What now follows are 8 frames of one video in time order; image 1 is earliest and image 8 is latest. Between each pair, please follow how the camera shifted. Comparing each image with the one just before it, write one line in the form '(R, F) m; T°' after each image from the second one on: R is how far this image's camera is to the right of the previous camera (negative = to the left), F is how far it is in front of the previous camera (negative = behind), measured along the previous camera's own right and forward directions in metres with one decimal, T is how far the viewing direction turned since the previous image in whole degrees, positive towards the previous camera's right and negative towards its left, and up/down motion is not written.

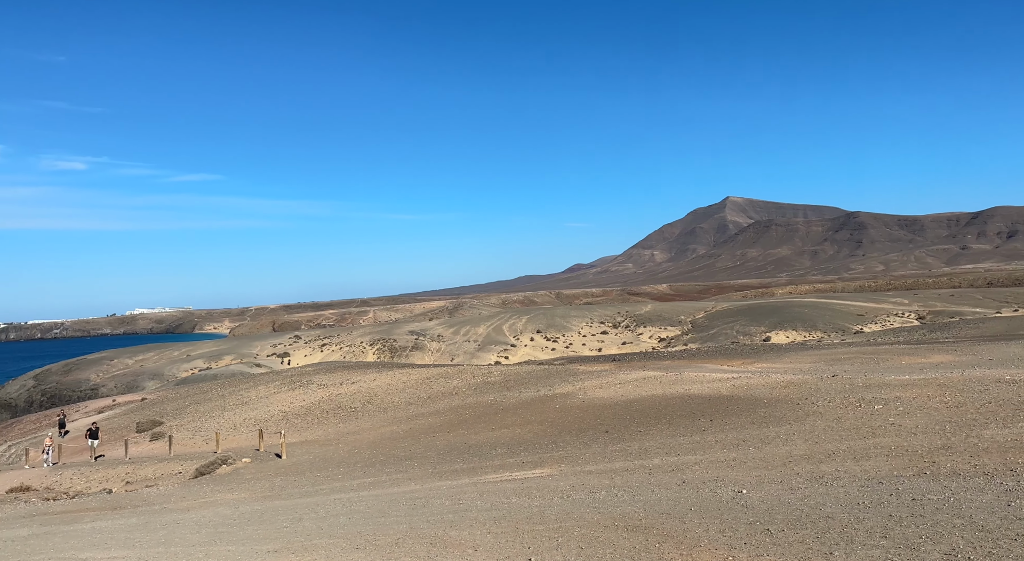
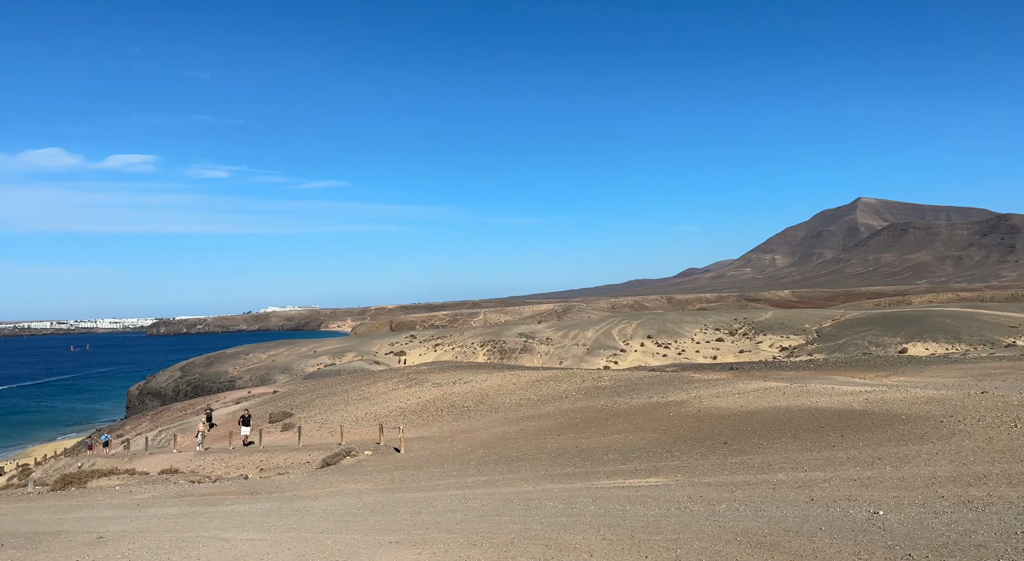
(-0.3, 0.0) m; -8°
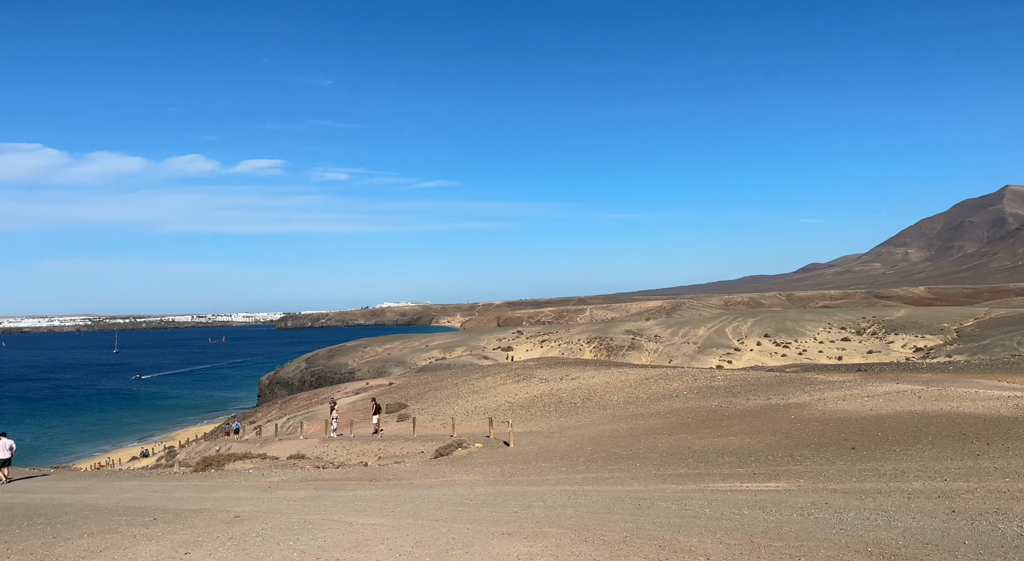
(-0.2, +0.1) m; -7°
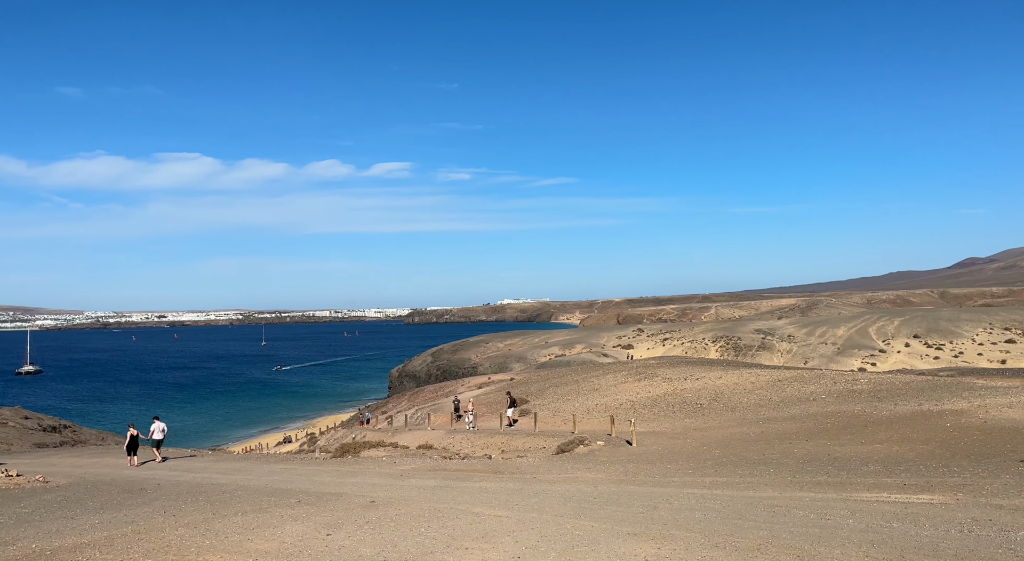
(-0.3, +0.4) m; -8°
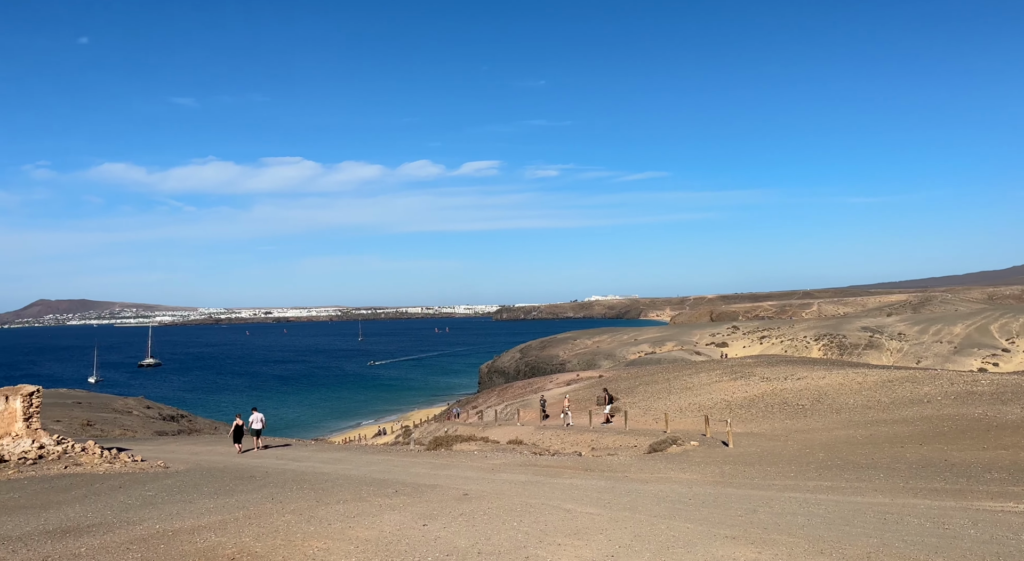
(-0.2, +0.4) m; -6°
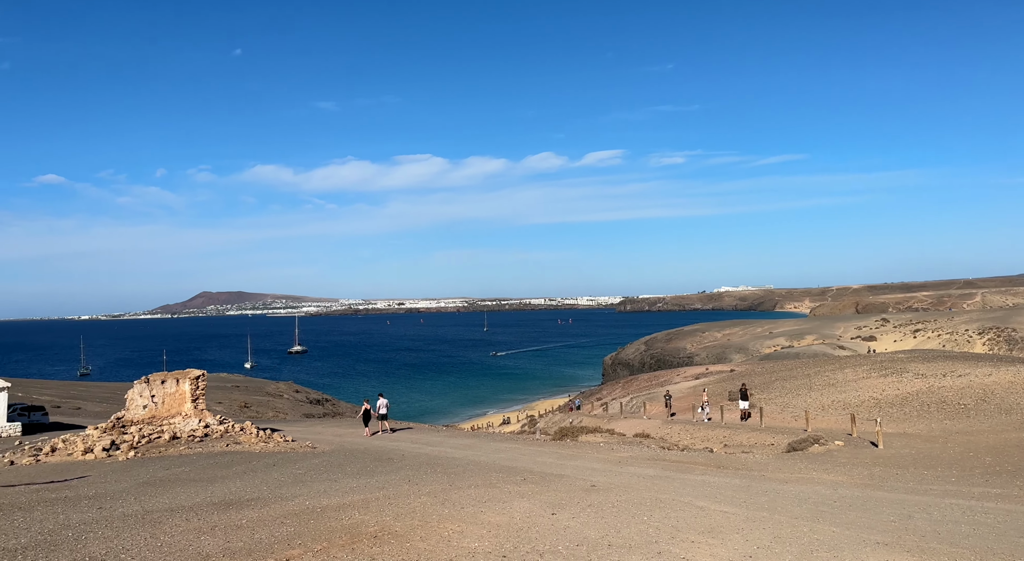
(-0.3, +0.6) m; -9°
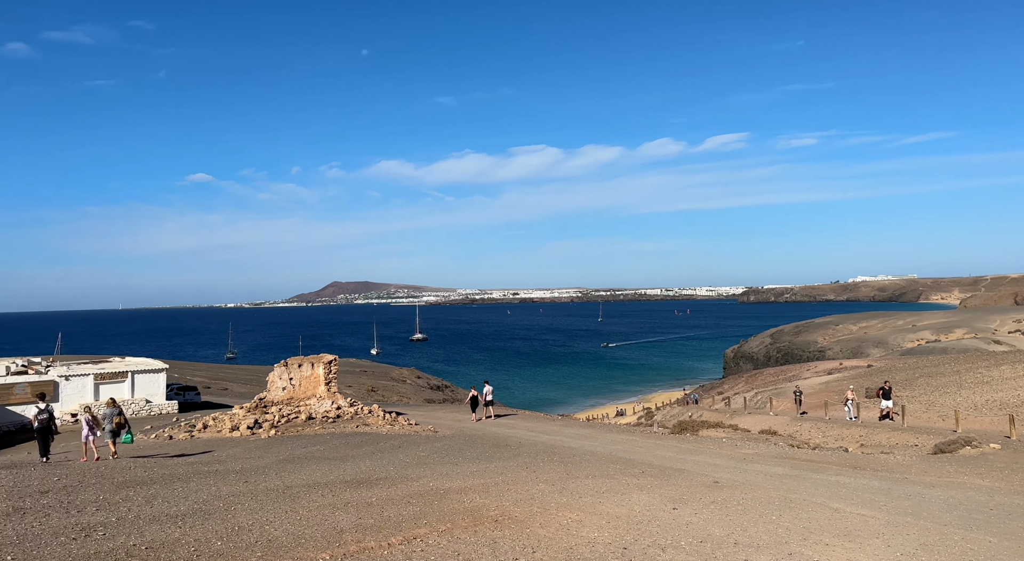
(-0.2, +0.7) m; -8°
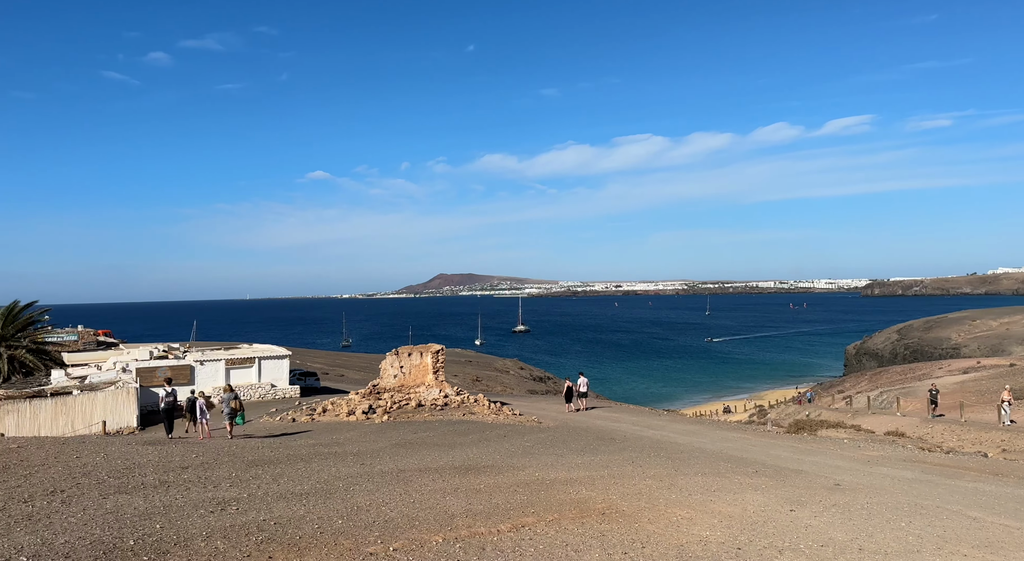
(-0.1, +0.6) m; -7°
